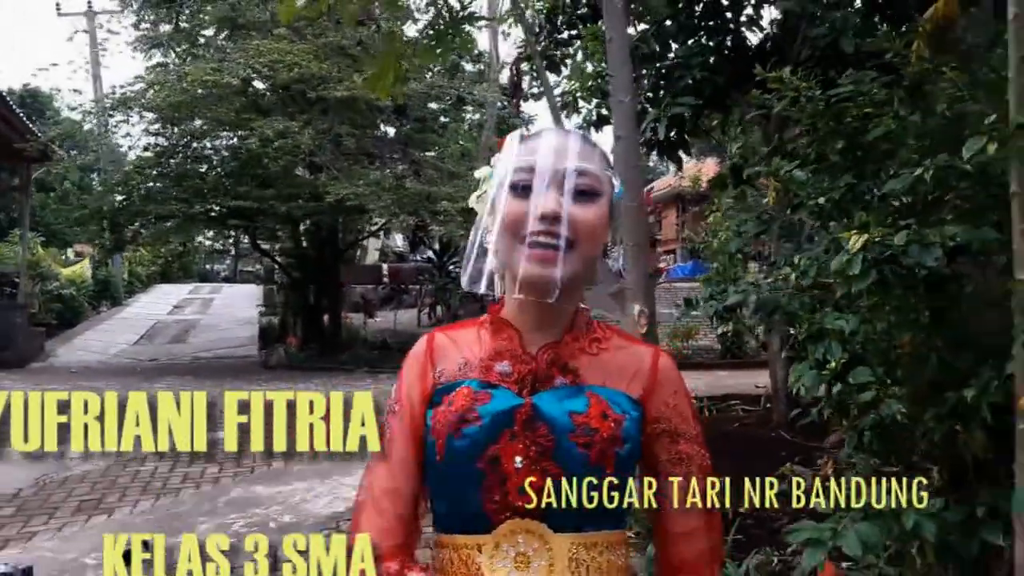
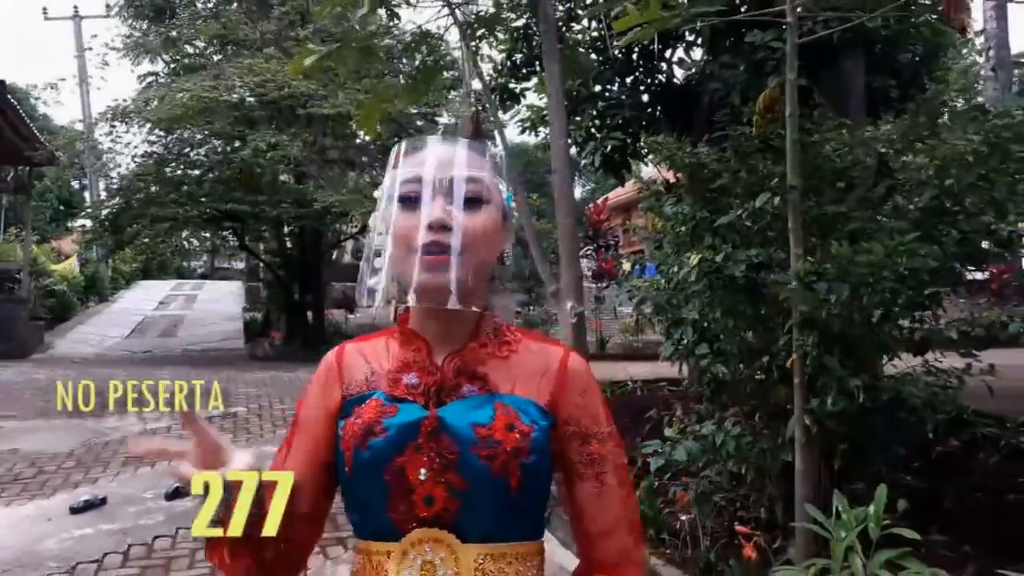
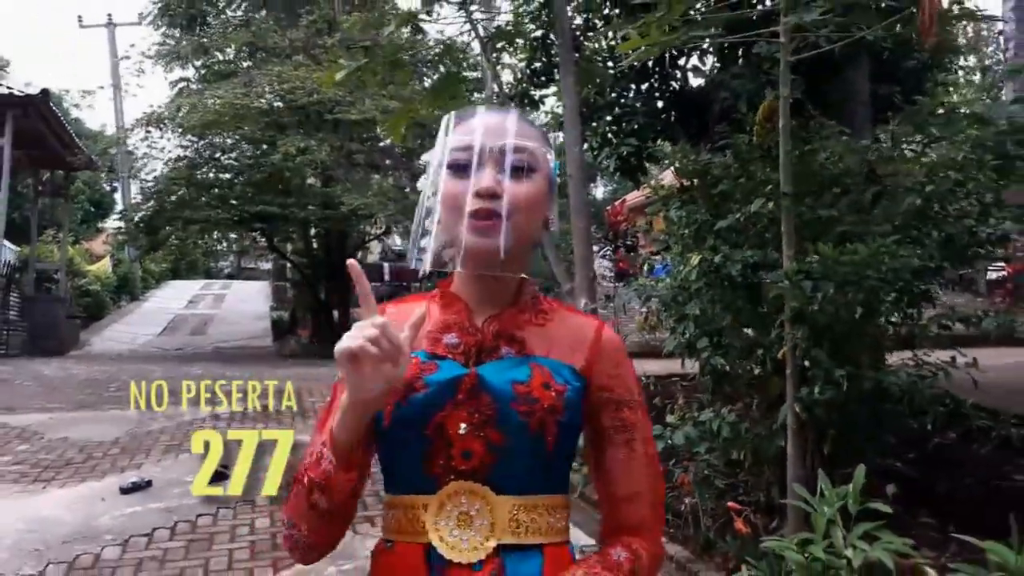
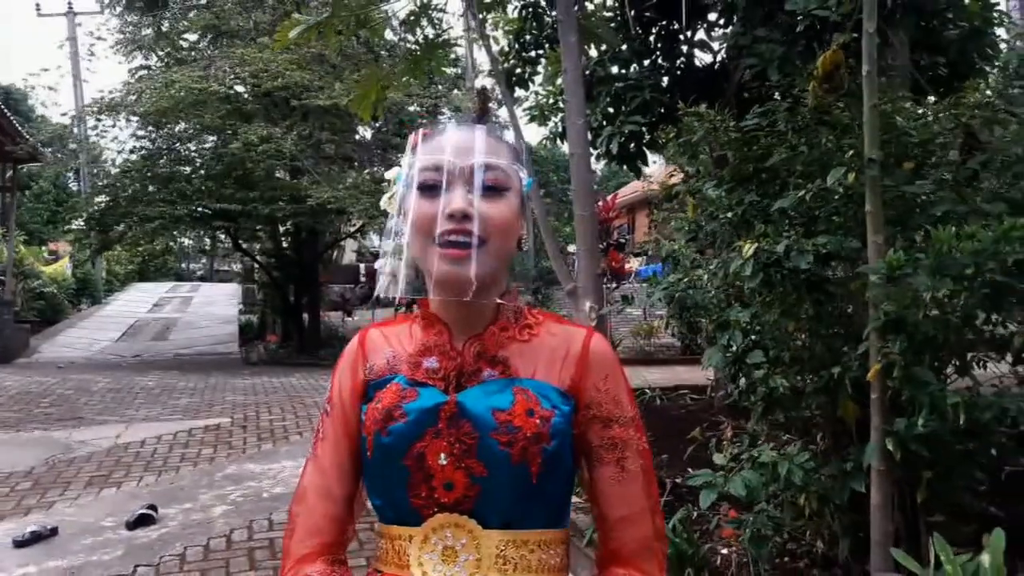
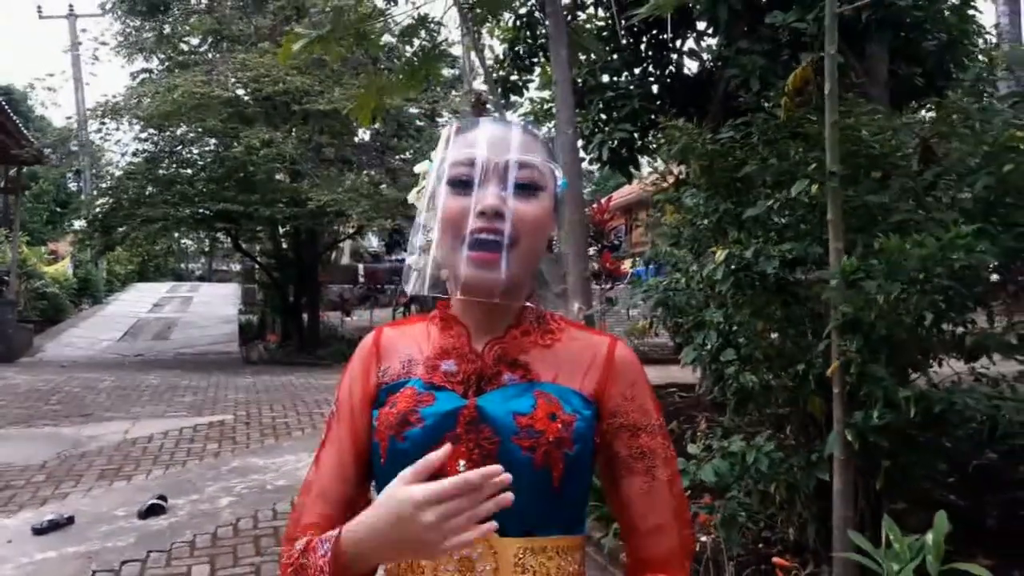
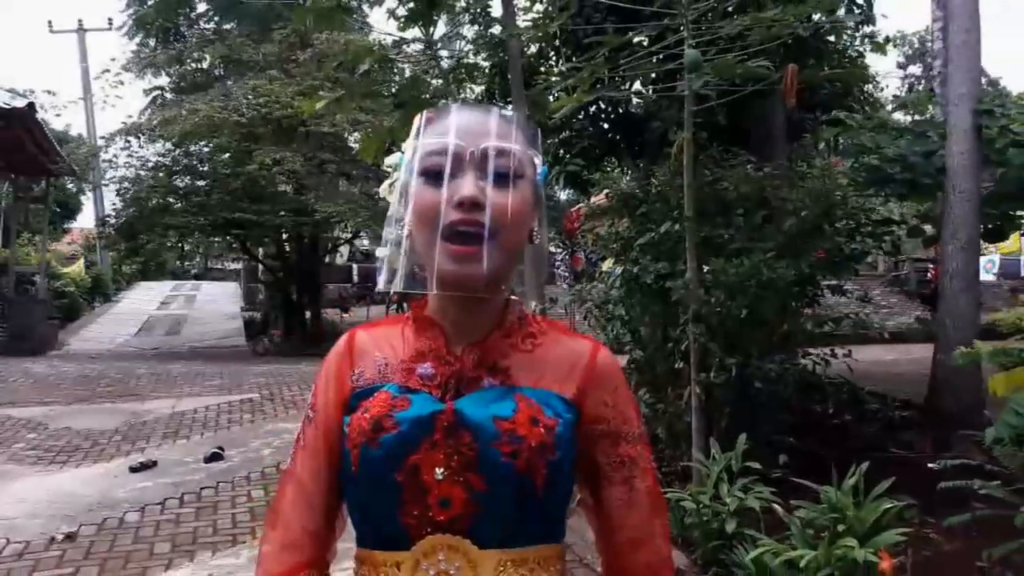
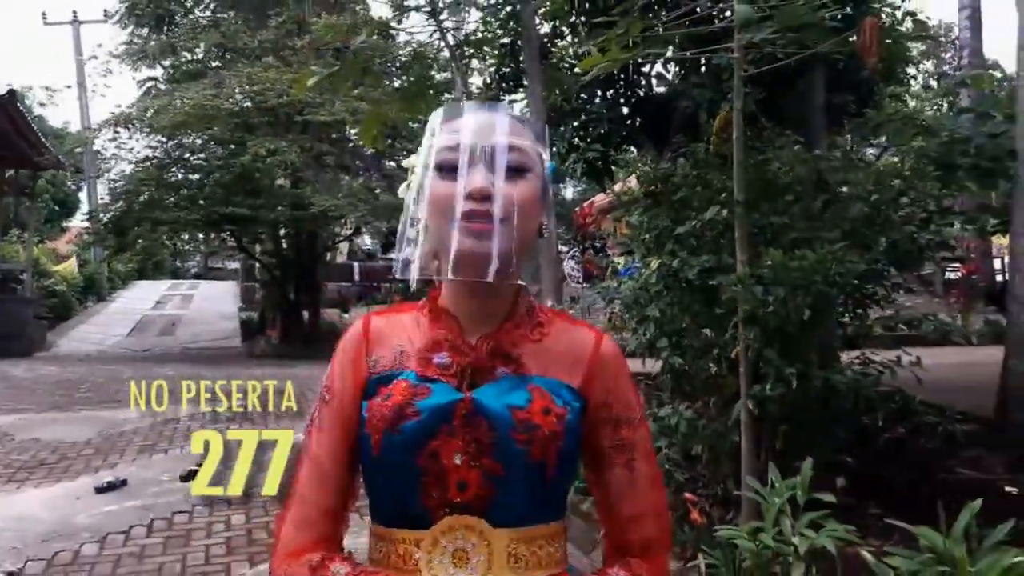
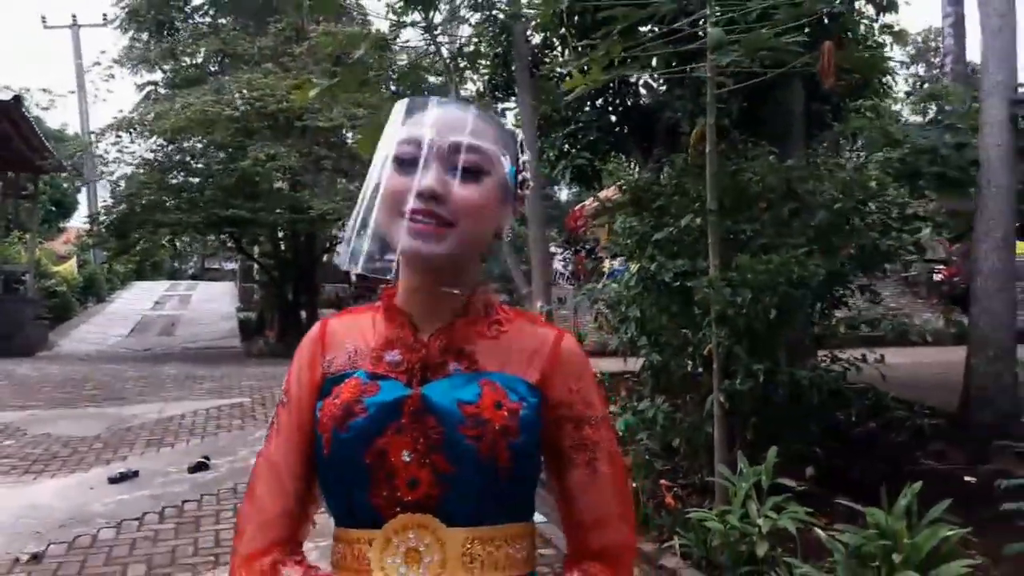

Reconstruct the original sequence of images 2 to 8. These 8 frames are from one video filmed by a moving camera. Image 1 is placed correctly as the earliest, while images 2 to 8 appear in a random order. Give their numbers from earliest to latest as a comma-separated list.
4, 5, 2, 3, 7, 8, 6
